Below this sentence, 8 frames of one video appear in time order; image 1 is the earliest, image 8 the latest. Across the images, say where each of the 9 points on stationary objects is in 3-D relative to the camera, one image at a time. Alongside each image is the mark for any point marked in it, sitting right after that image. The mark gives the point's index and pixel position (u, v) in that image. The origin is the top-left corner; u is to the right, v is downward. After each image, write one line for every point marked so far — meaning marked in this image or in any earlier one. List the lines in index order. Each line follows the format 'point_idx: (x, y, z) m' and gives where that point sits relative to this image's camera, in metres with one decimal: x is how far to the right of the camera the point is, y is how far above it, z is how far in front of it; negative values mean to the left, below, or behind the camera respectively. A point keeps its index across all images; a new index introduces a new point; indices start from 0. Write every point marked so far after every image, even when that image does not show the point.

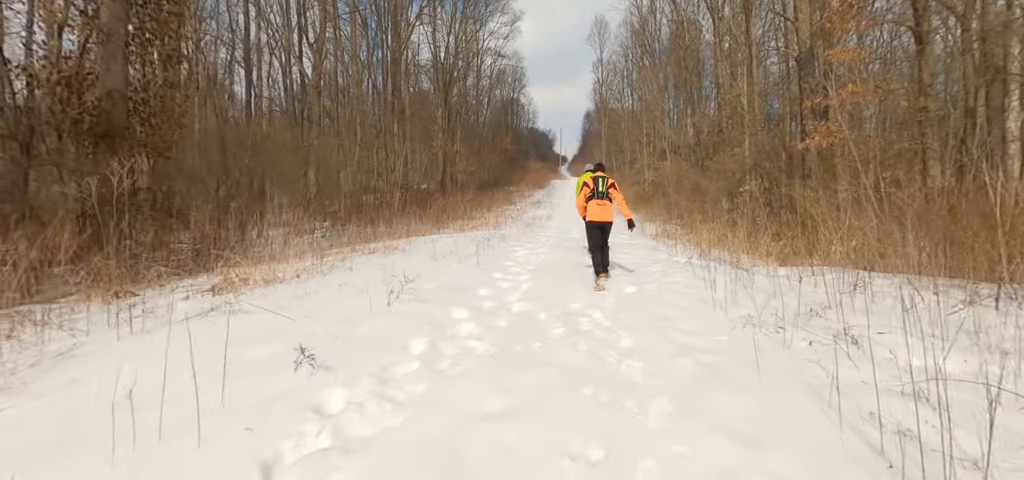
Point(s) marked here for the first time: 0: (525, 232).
0: (+0.4, +0.2, +14.0) m
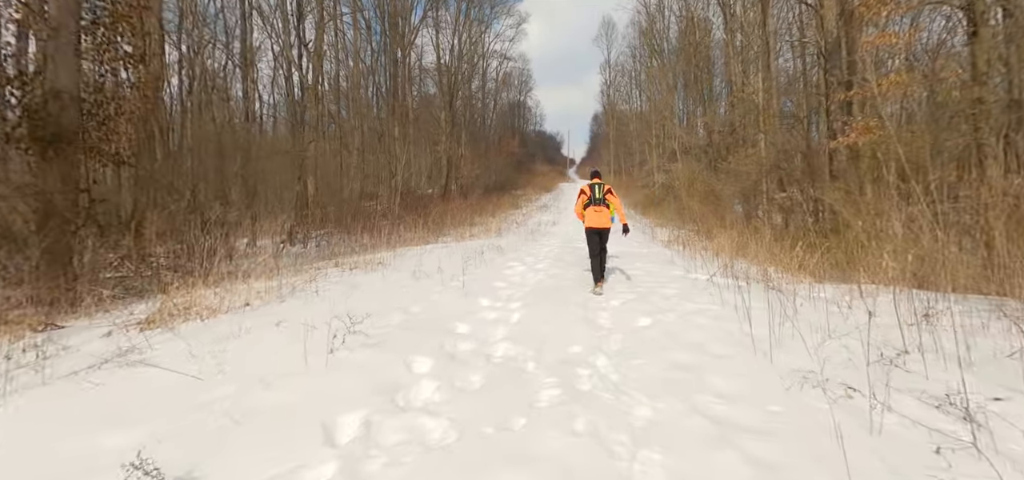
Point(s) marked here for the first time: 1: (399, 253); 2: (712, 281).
0: (+0.4, 0.0, +13.0) m
1: (-2.3, -0.3, +10.0) m
2: (+2.5, -0.5, +6.1) m
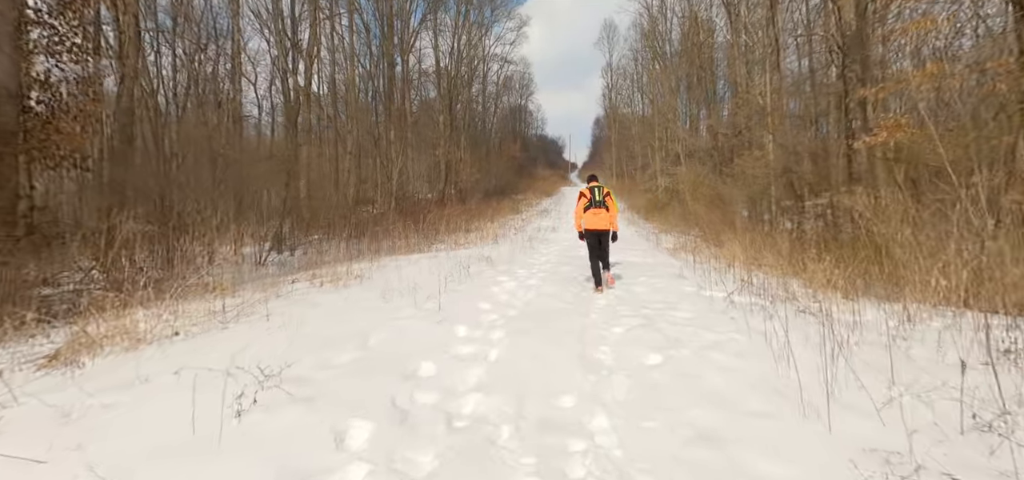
0: (+0.3, -0.2, +12.2) m
1: (-2.4, -0.5, +9.2) m
2: (+2.3, -0.6, +5.2) m
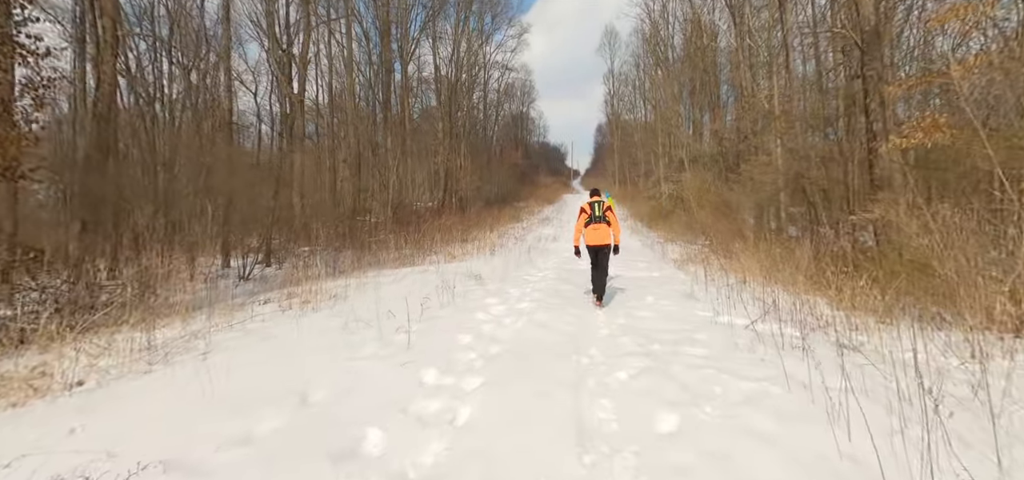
0: (+0.2, -0.5, +11.5) m
1: (-2.5, -0.7, +8.5) m
2: (+2.2, -0.8, +4.4) m
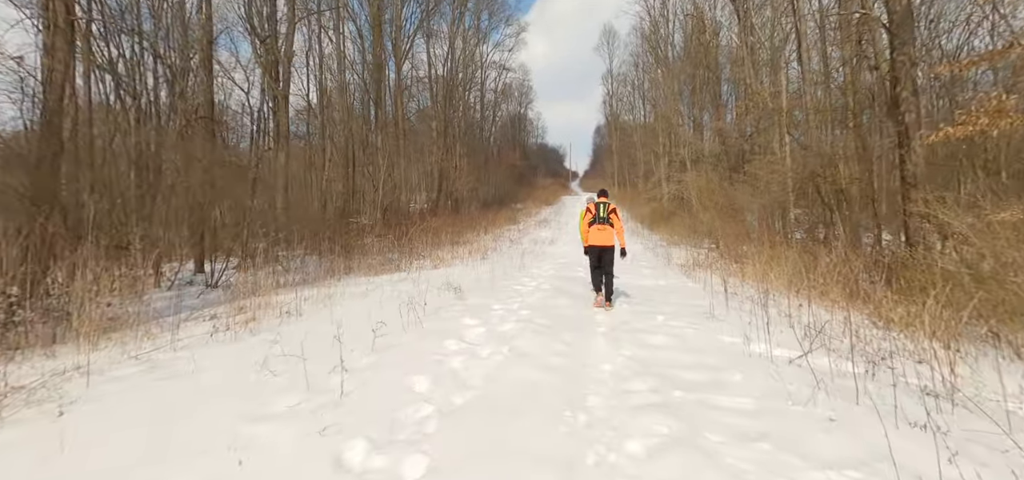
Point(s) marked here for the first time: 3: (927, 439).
0: (+0.1, -0.6, +10.4) m
1: (-2.7, -0.8, +7.4) m
2: (+2.0, -0.9, +3.4) m
3: (+1.9, -0.9, +2.3) m
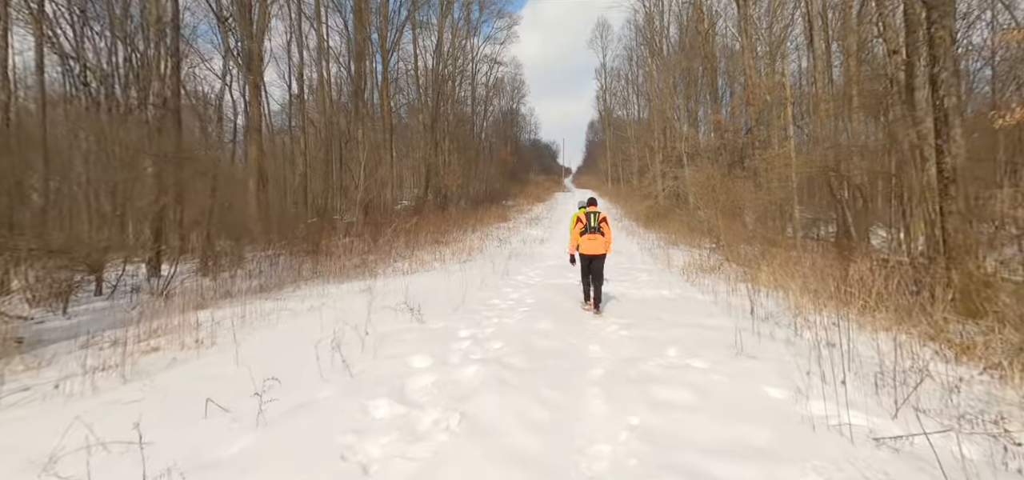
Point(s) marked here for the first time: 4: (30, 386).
0: (-0.3, -0.6, +9.2) m
1: (-3.0, -0.9, +6.1) m
2: (+1.8, -1.0, +2.2) m
3: (+1.7, -1.0, +1.1) m
4: (-3.5, -1.1, +3.6) m
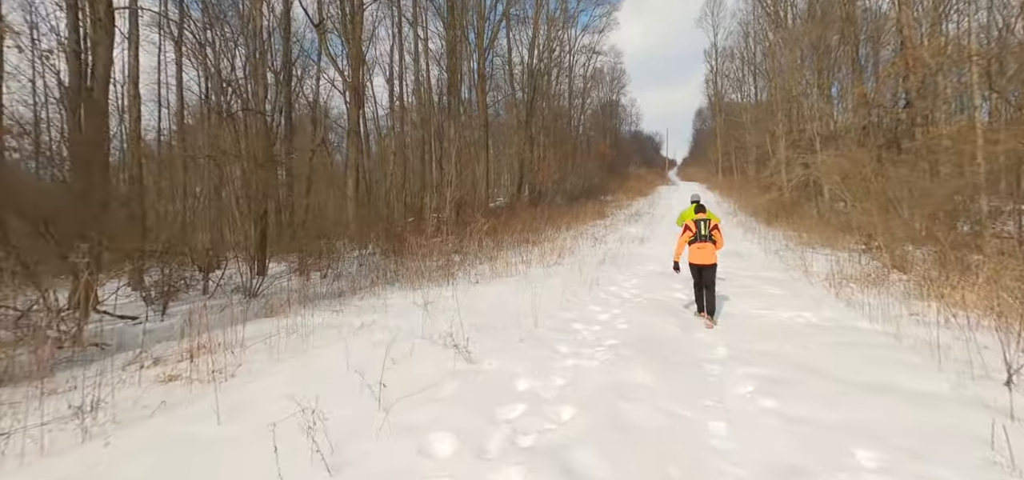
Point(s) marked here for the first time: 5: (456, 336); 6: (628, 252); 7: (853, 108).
0: (+1.2, -0.7, +7.7) m
1: (-2.1, -1.0, +5.3) m
2: (+1.8, -1.1, +0.5) m
3: (+1.5, -1.1, -0.5) m
4: (-3.1, -1.2, +2.9) m
5: (-0.5, -0.8, +4.1) m
6: (+3.1, -0.3, +13.2) m
7: (+11.6, +4.5, +16.2) m
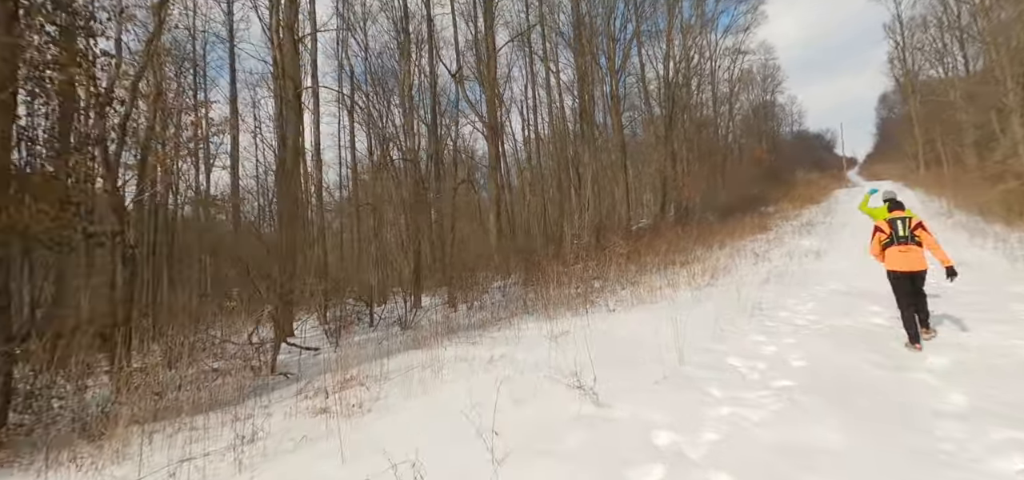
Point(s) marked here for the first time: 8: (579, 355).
0: (+3.1, -0.9, +6.7) m
1: (-0.7, -1.3, +5.2) m
2: (+1.7, -1.0, -0.5) m
3: (+1.1, -1.0, -1.4) m
4: (-2.3, -1.5, +3.2) m
5: (+0.5, -1.0, +3.6) m
6: (+6.5, -0.7, +11.3) m
7: (+15.2, +4.6, +12.1) m
8: (+0.6, -1.0, +4.3) m
